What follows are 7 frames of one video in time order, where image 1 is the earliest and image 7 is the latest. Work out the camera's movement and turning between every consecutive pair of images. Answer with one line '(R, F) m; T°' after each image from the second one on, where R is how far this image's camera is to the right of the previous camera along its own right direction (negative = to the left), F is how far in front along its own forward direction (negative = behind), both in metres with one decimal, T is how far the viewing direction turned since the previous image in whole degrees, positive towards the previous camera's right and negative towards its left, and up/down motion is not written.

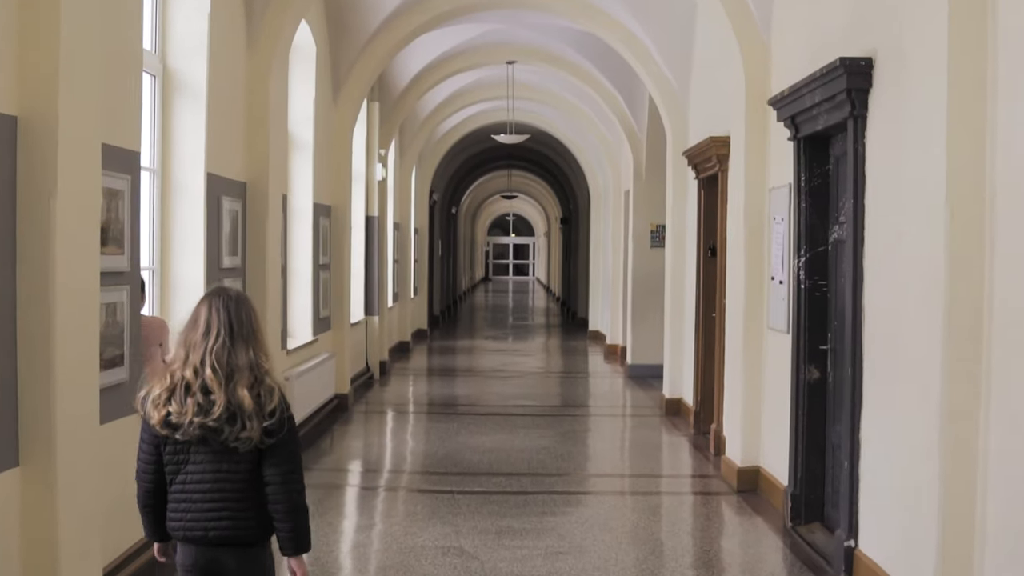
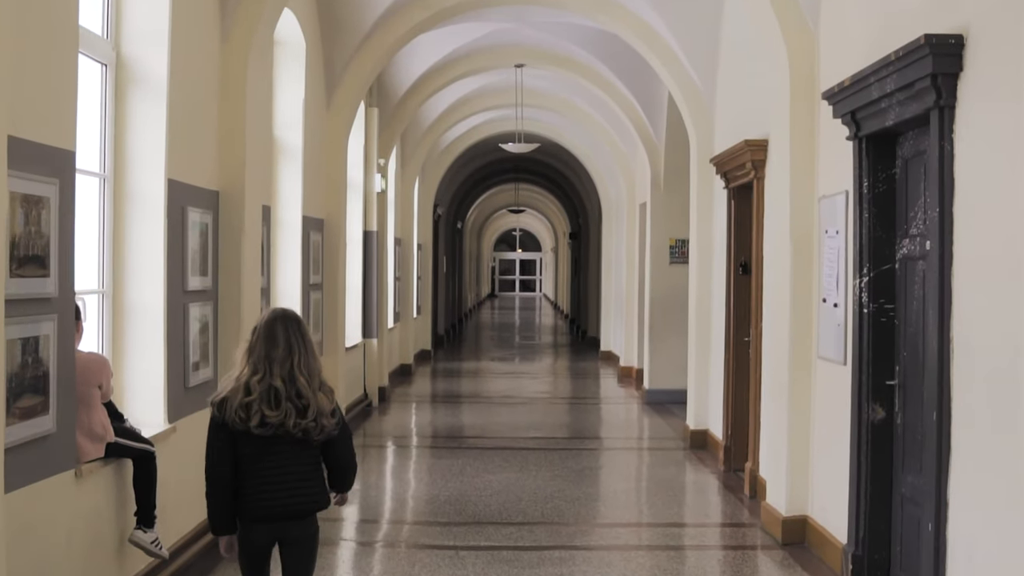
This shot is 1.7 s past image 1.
(0.0, +0.9) m; 0°
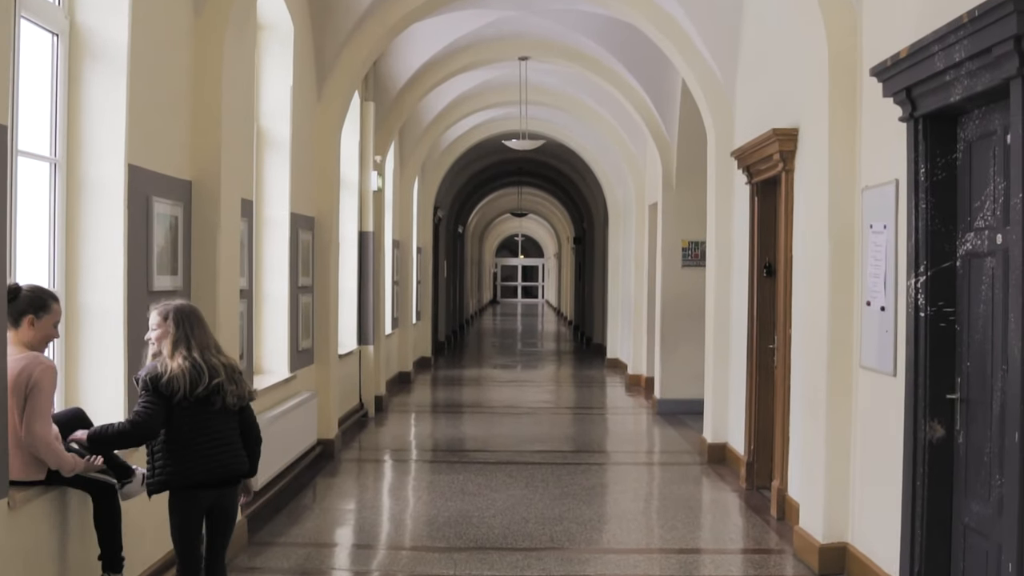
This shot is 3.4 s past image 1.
(0.0, +0.6) m; 0°
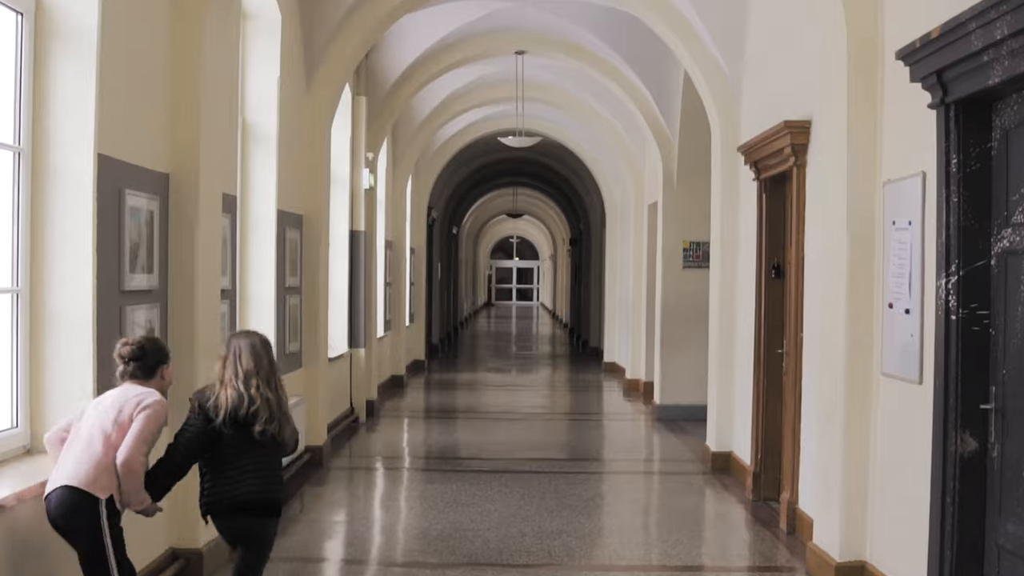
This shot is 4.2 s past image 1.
(0.0, +0.4) m; 0°
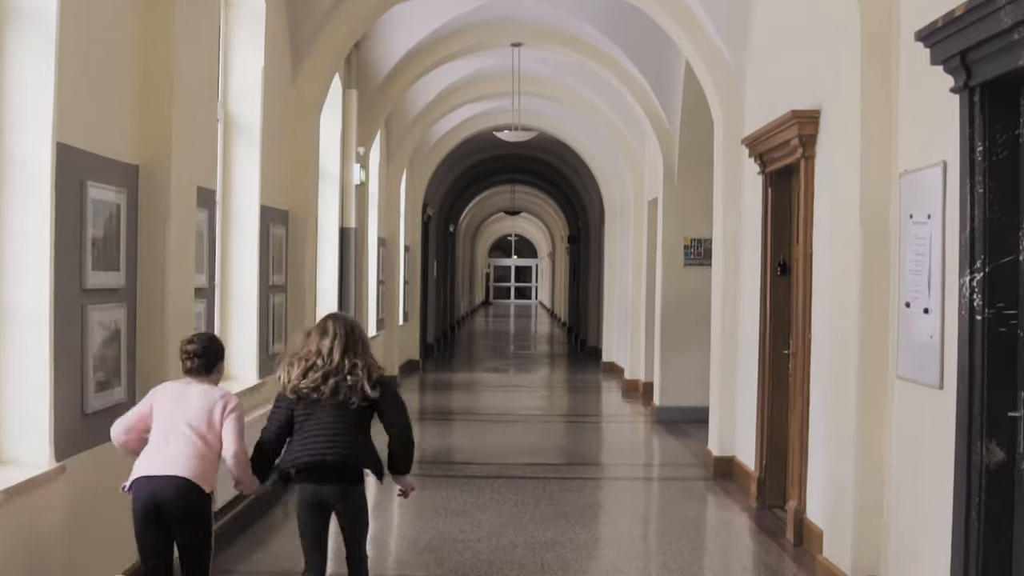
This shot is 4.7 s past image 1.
(0.0, +0.3) m; 0°
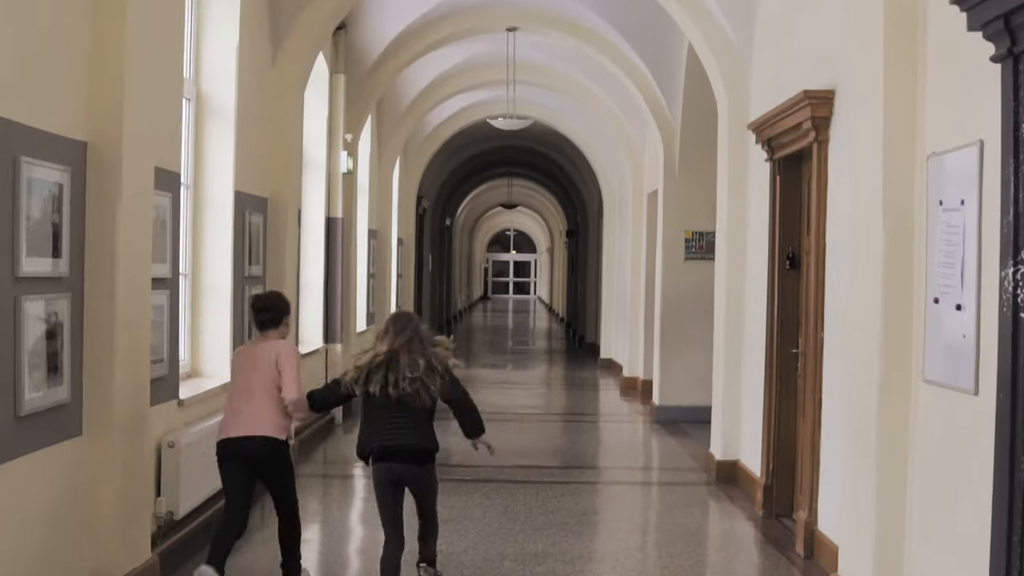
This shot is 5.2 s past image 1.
(+0.1, +0.5) m; 0°
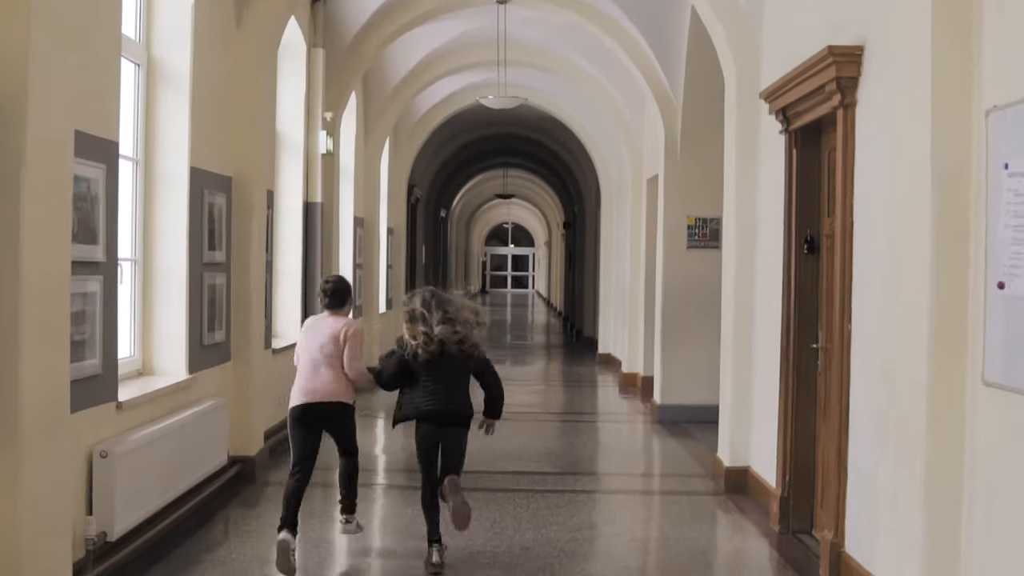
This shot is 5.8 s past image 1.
(+0.1, +0.7) m; 0°
